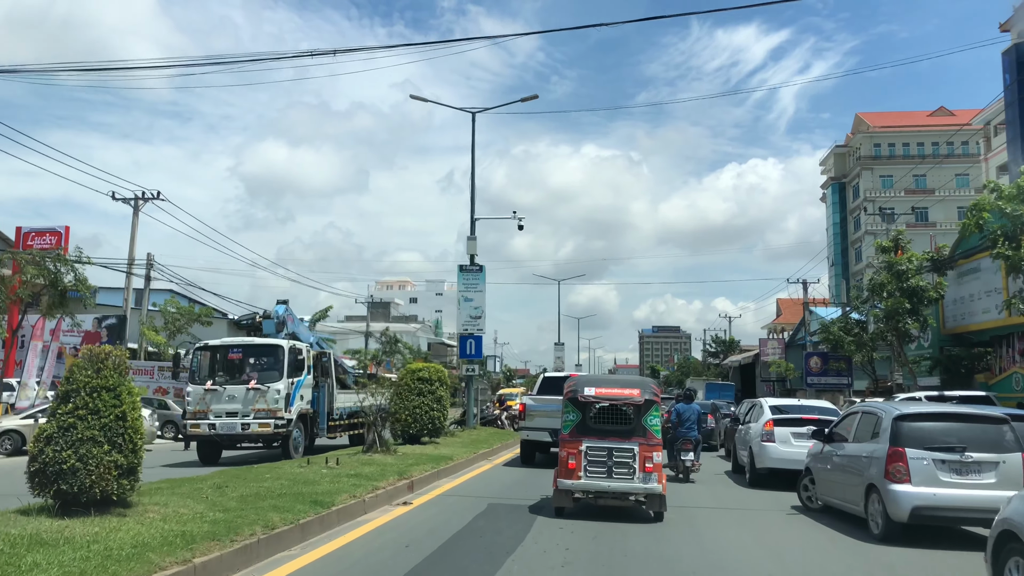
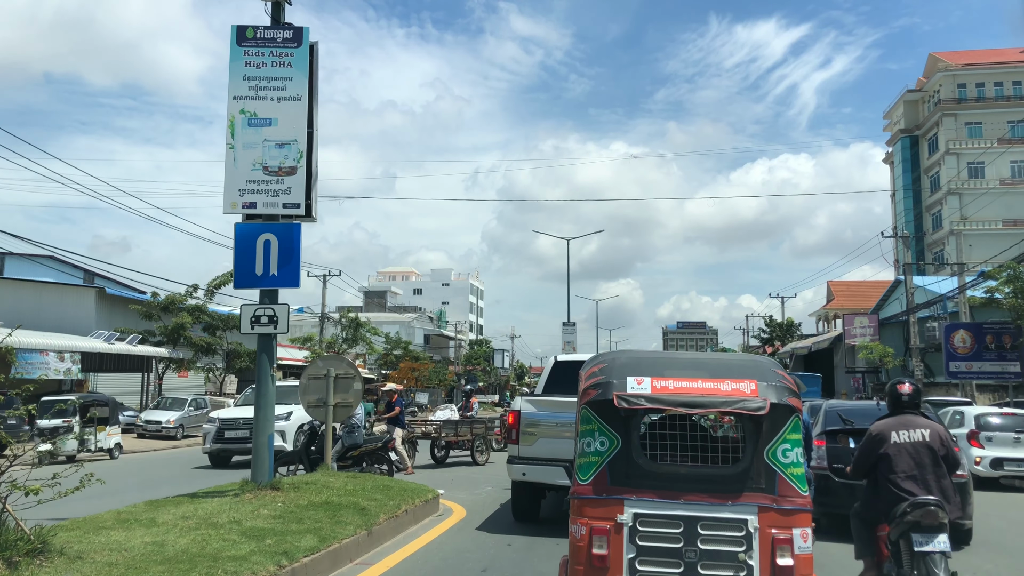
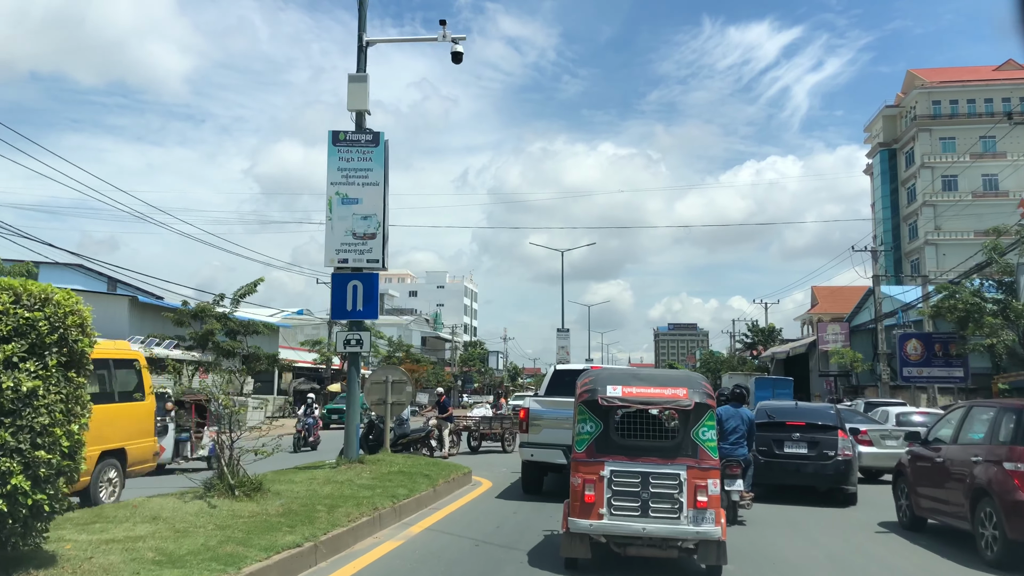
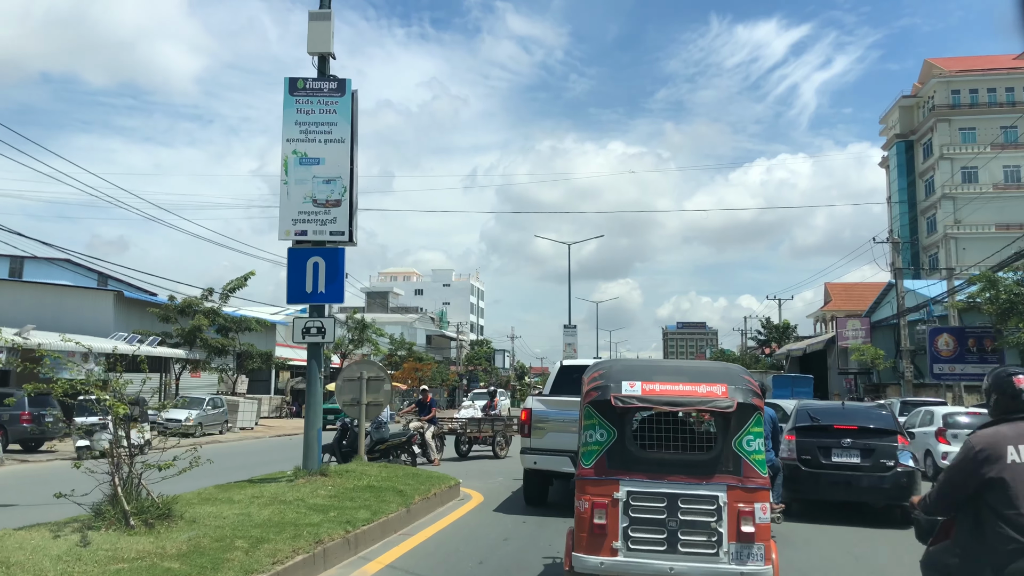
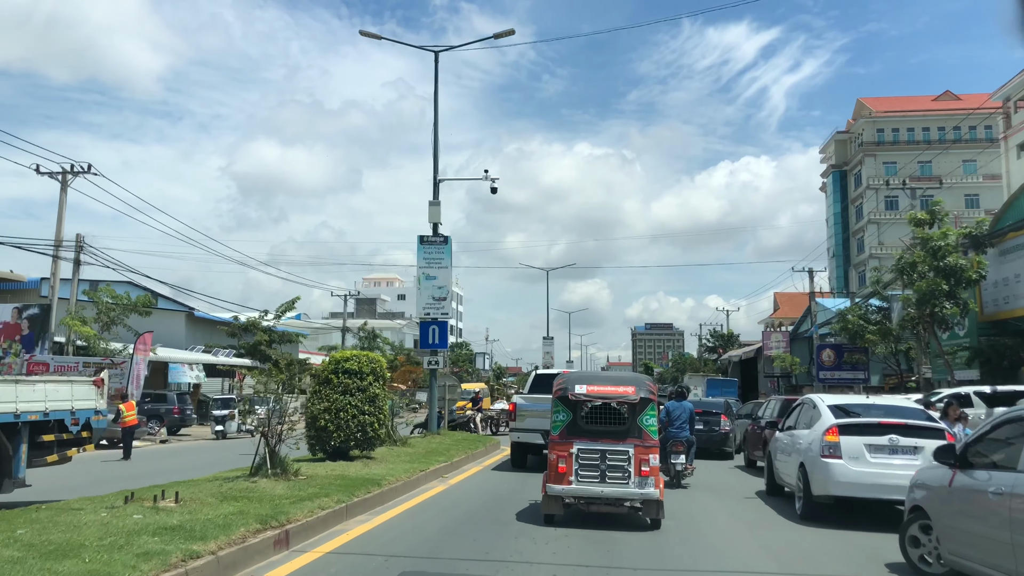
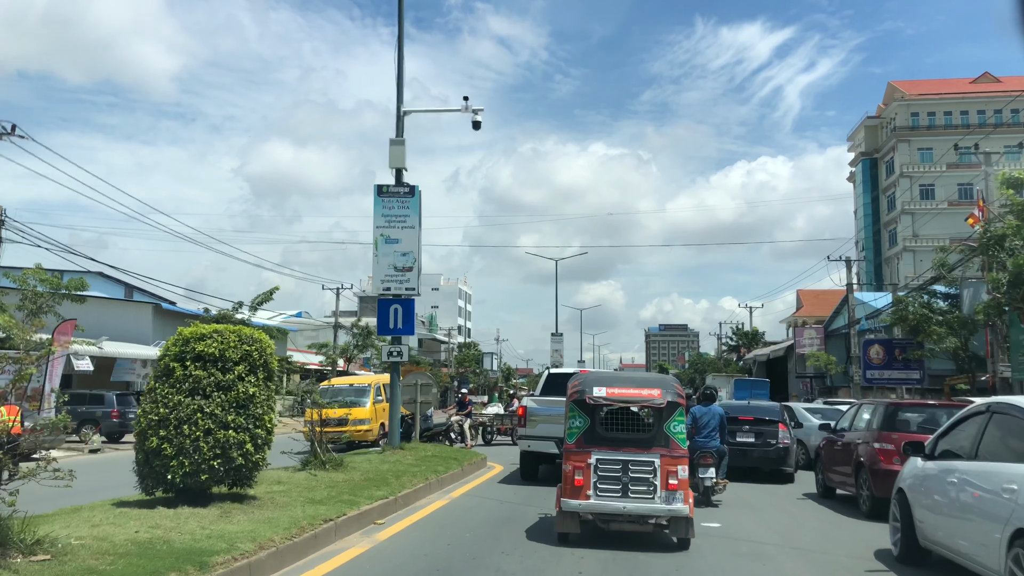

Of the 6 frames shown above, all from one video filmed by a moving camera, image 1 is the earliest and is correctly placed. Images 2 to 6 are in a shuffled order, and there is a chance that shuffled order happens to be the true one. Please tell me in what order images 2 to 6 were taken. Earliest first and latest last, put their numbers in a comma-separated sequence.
5, 6, 3, 4, 2
